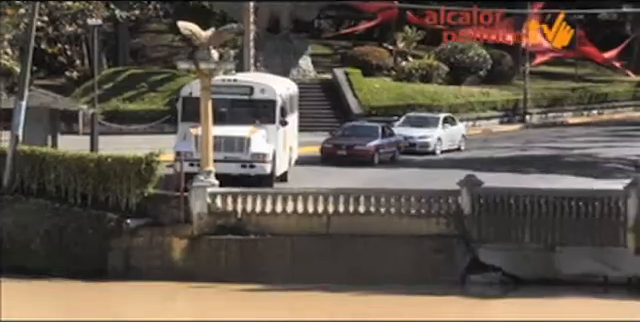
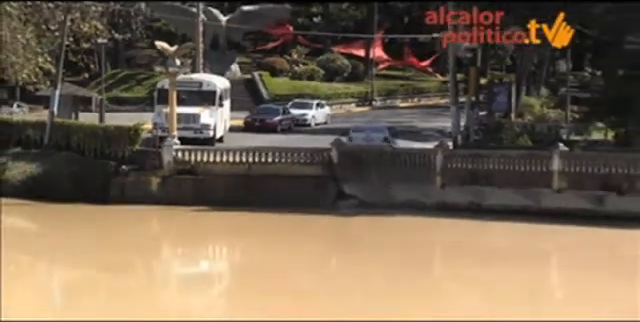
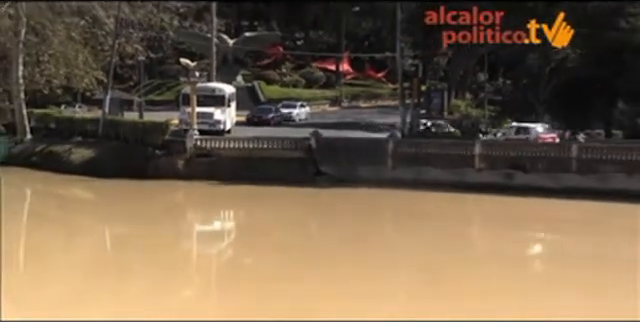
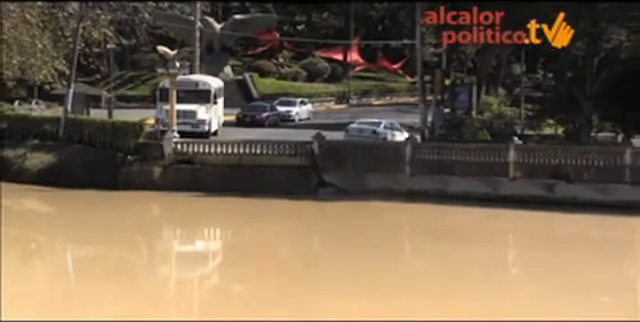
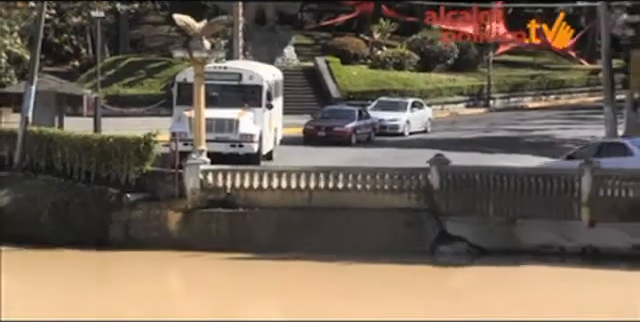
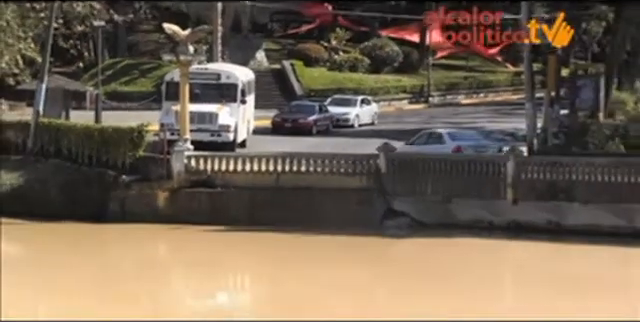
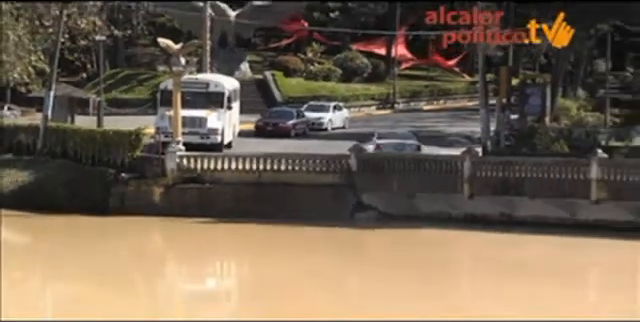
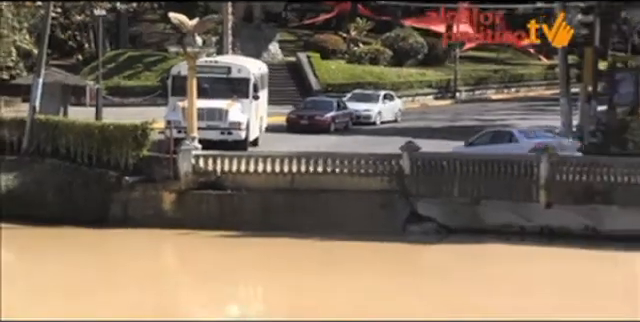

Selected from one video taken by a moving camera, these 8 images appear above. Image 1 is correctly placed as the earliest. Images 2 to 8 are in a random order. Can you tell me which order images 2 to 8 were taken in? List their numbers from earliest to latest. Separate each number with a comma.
5, 8, 6, 7, 2, 4, 3
